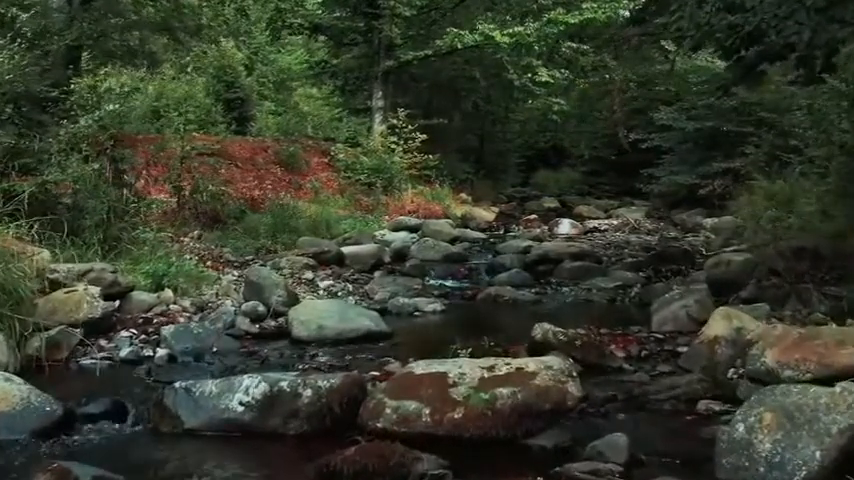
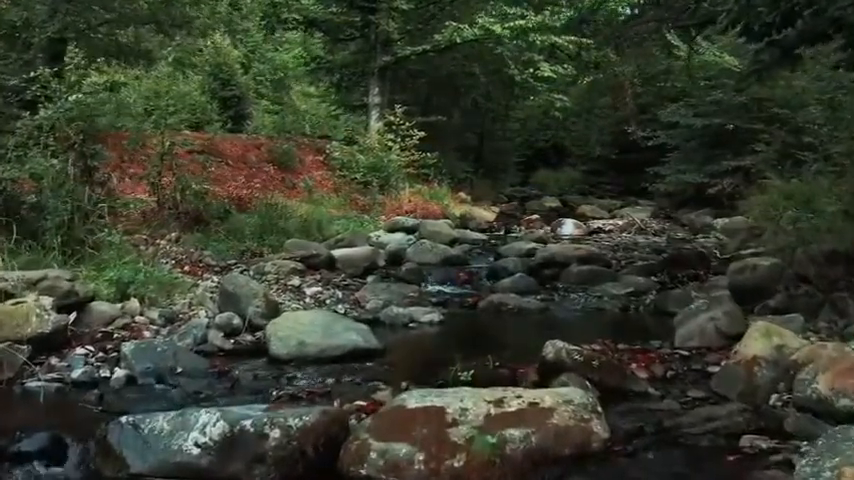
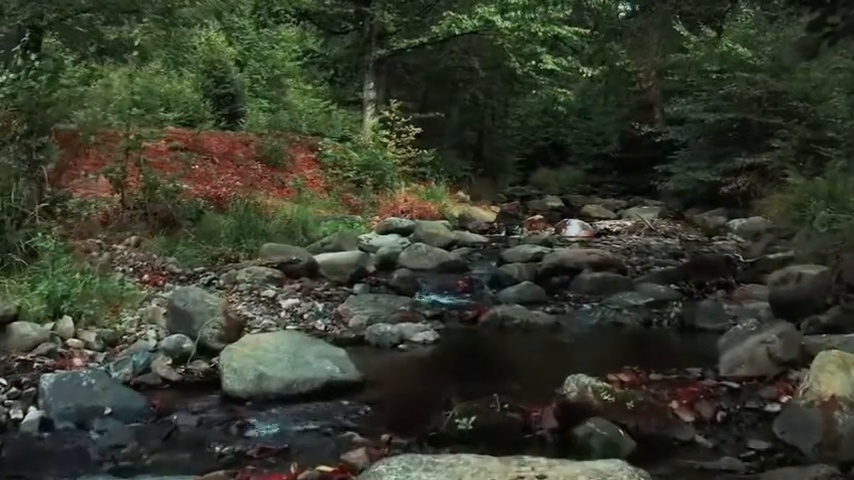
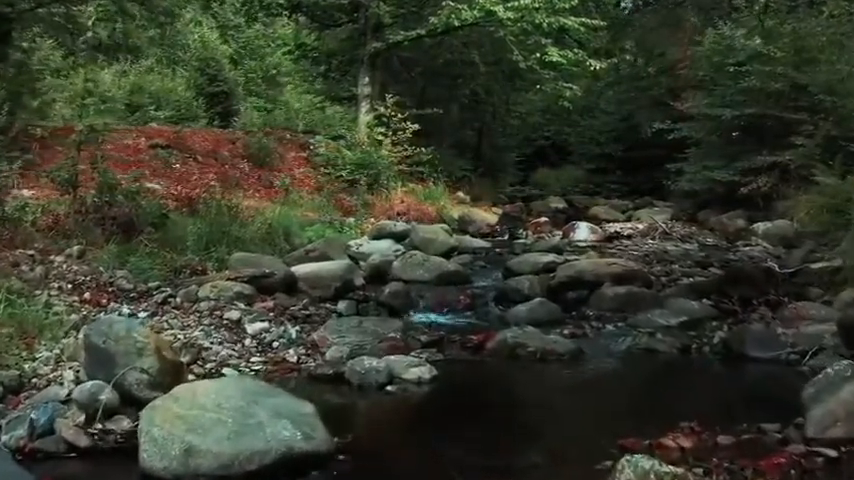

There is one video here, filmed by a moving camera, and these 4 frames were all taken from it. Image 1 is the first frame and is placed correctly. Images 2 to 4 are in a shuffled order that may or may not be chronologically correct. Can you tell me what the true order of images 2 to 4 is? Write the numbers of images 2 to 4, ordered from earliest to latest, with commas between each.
2, 3, 4
